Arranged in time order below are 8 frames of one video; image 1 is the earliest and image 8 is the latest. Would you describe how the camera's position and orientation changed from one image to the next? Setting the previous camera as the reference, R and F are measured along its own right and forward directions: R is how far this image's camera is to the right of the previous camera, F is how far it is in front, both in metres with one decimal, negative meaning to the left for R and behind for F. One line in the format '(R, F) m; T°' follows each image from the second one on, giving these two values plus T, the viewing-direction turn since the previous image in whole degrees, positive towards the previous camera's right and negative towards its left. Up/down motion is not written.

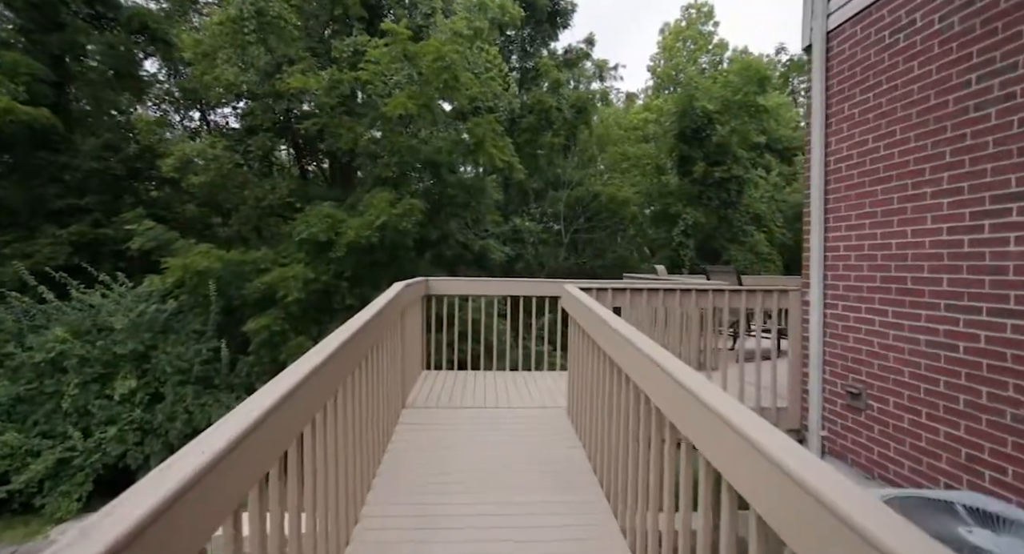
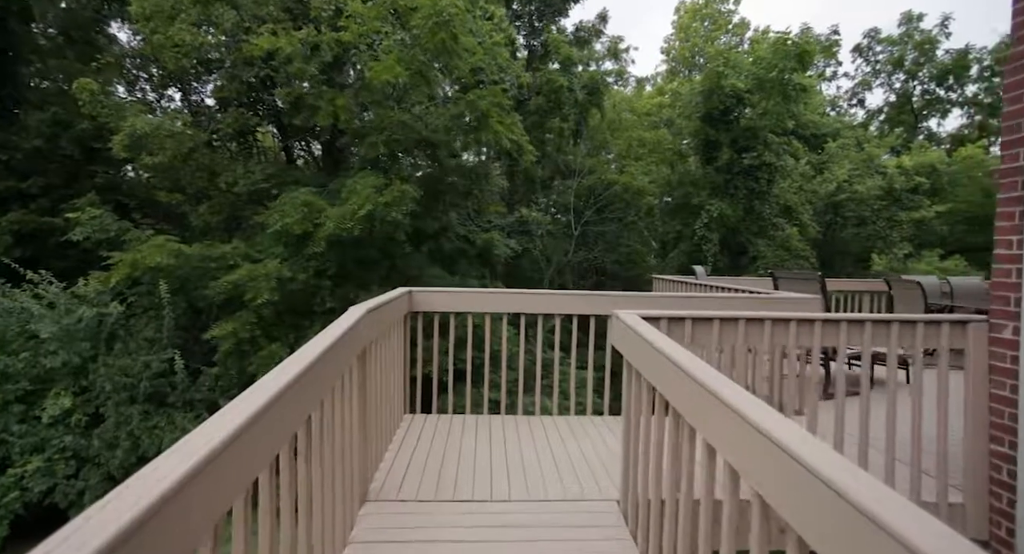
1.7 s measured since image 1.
(-0.1, +1.3) m; 0°
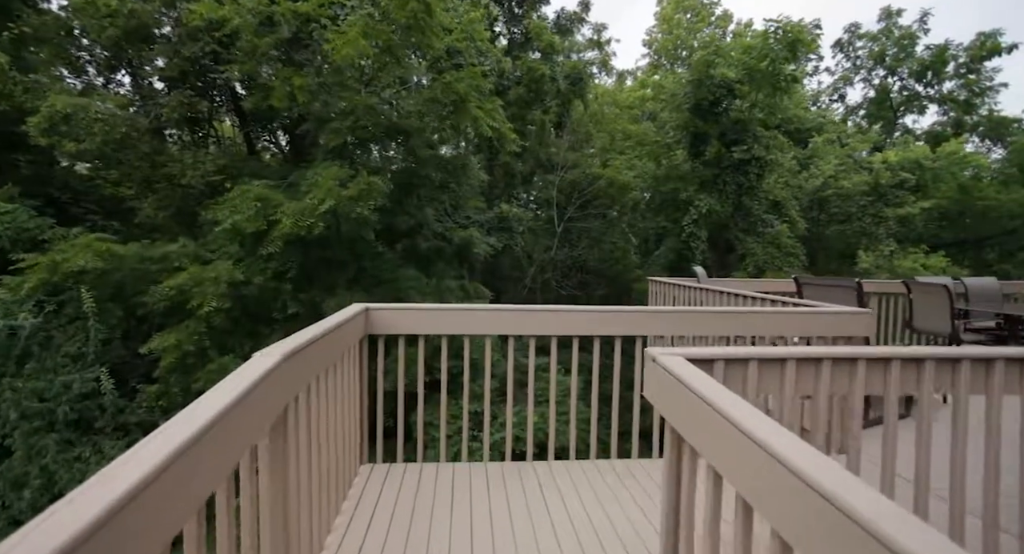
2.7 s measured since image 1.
(0.0, +0.7) m; +2°
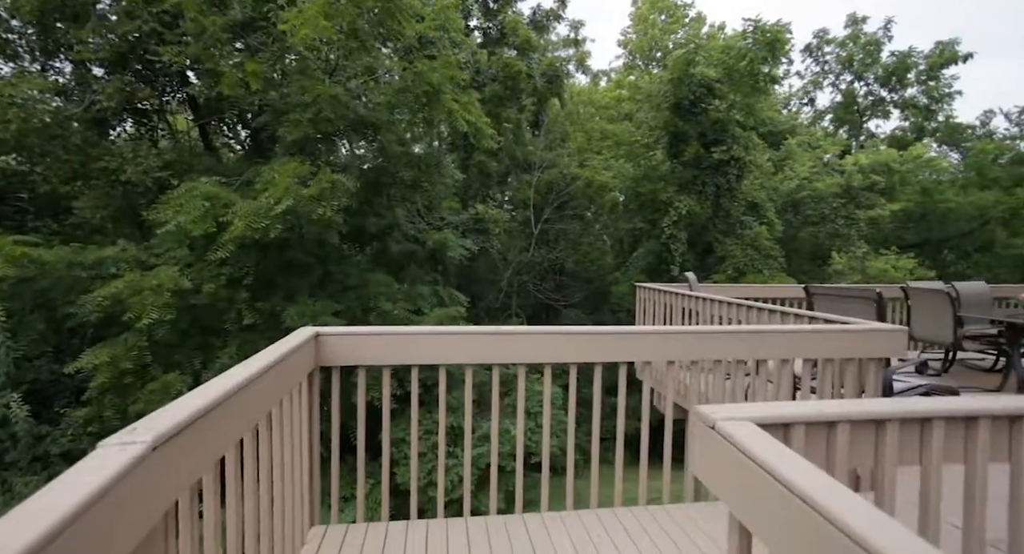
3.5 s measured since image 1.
(-0.1, +0.5) m; +3°
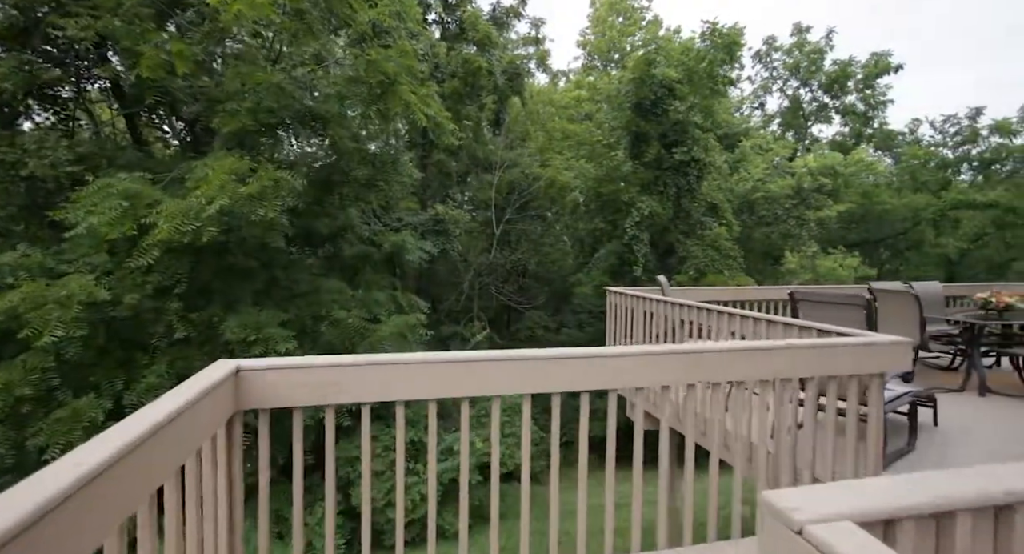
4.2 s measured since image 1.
(0.0, +0.4) m; +4°
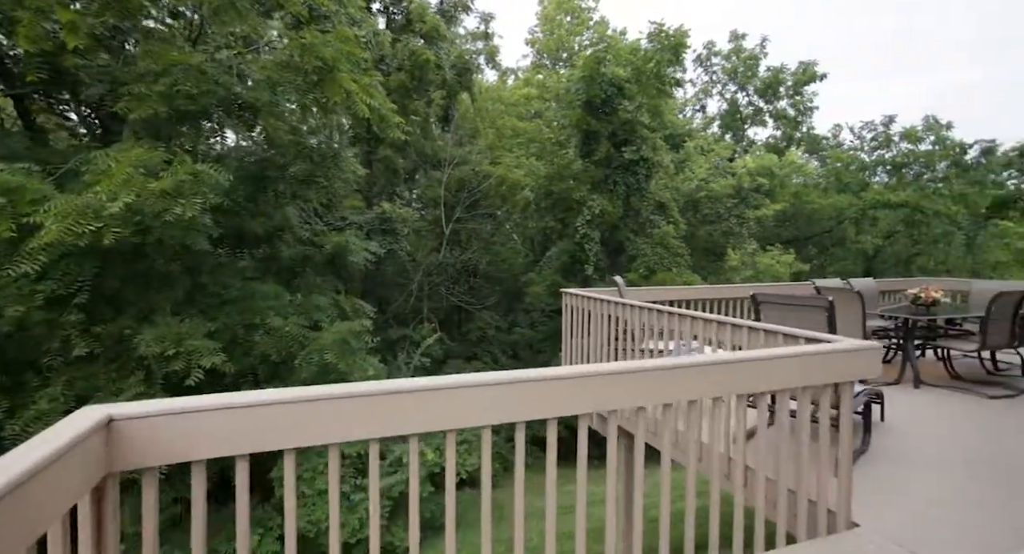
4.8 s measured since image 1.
(0.0, +0.3) m; +5°
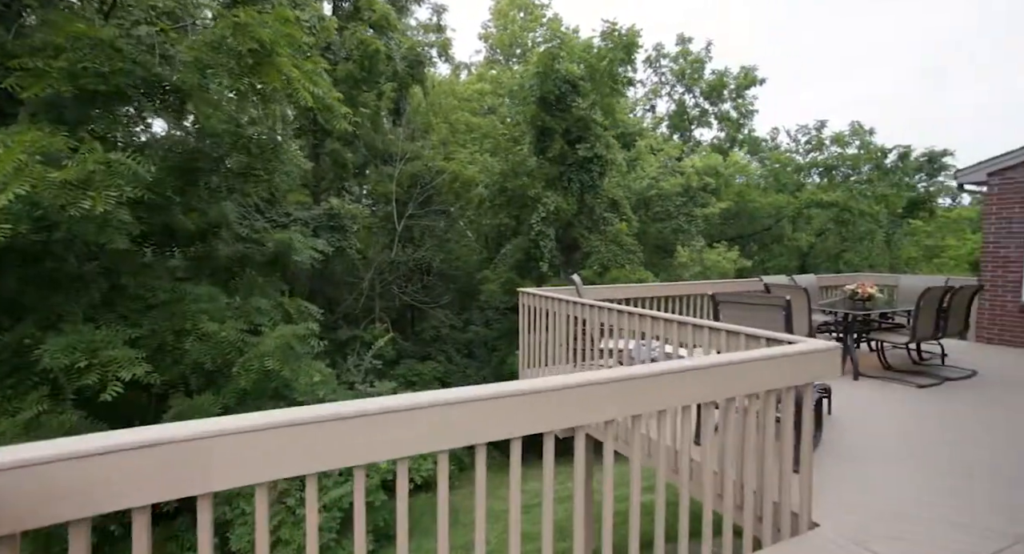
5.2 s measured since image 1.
(0.0, +0.2) m; +5°
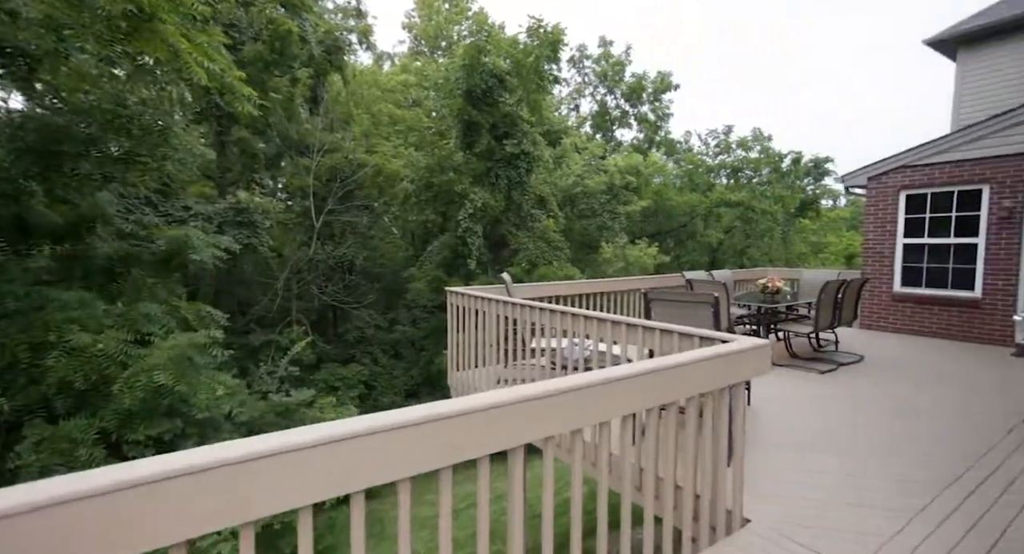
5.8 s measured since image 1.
(0.0, +0.3) m; +8°
